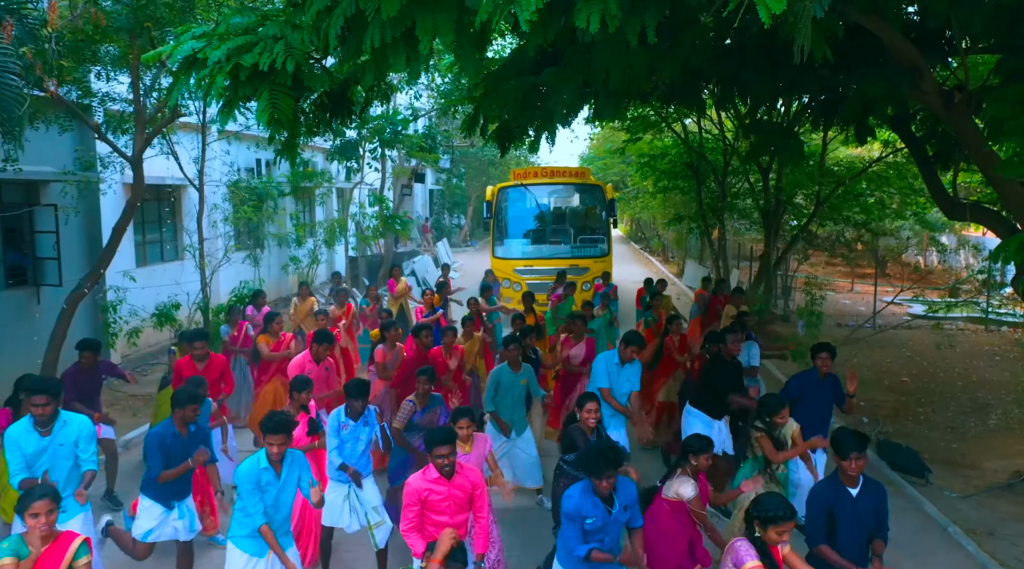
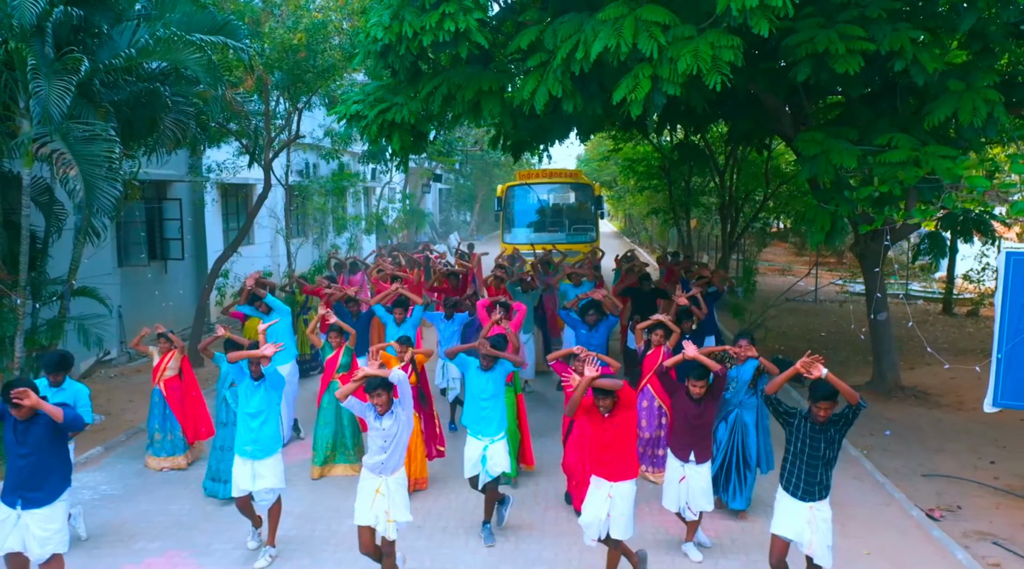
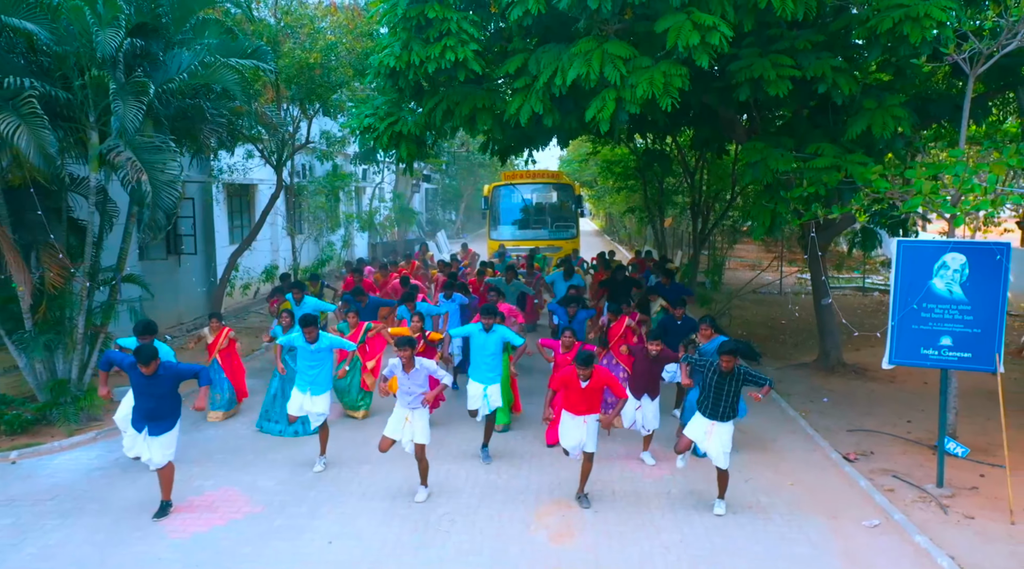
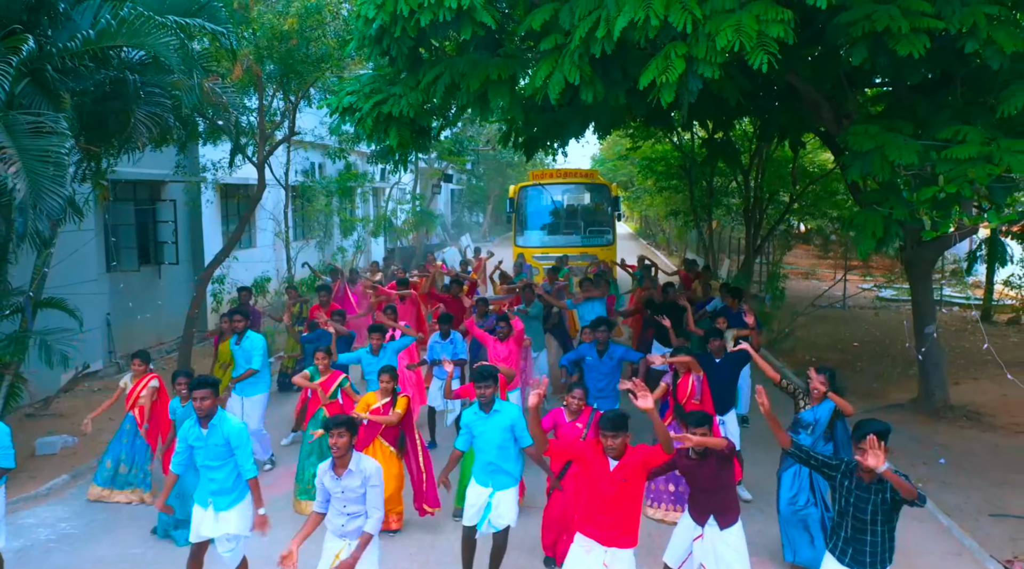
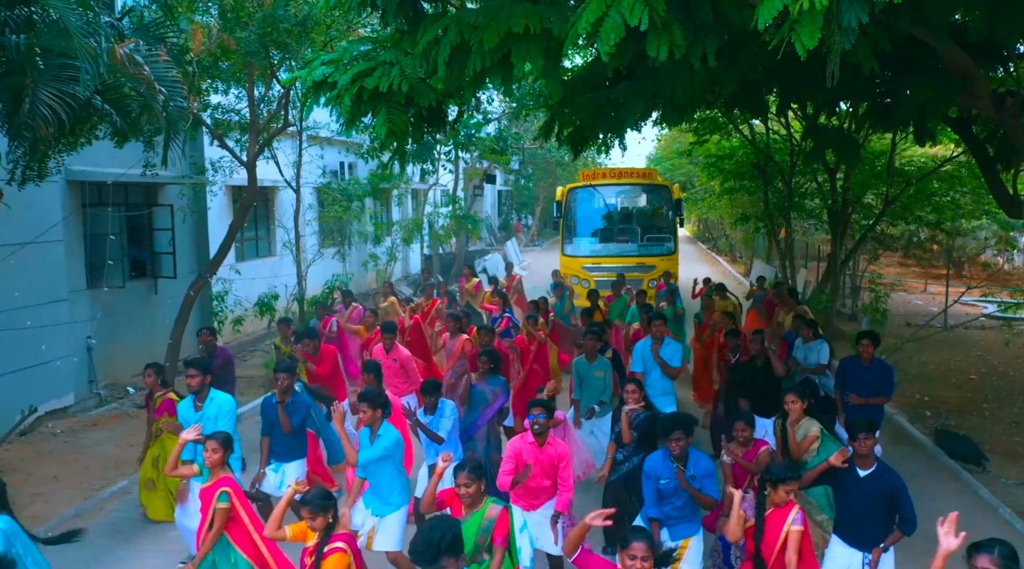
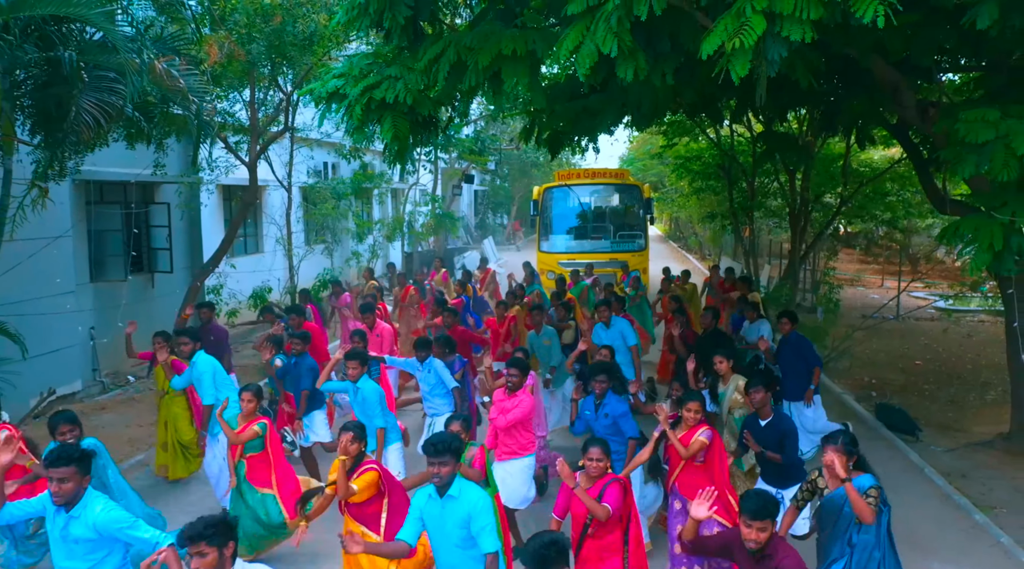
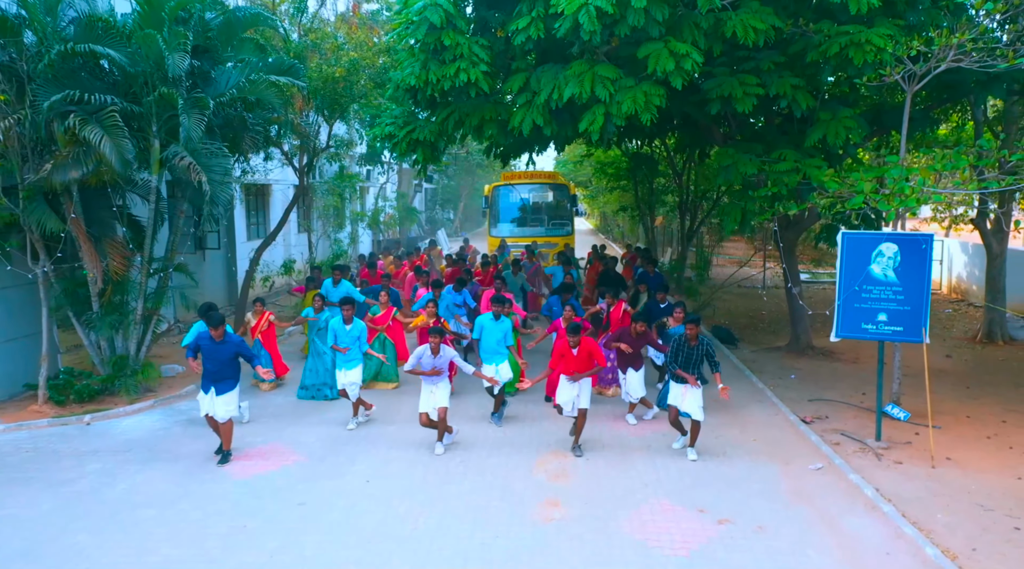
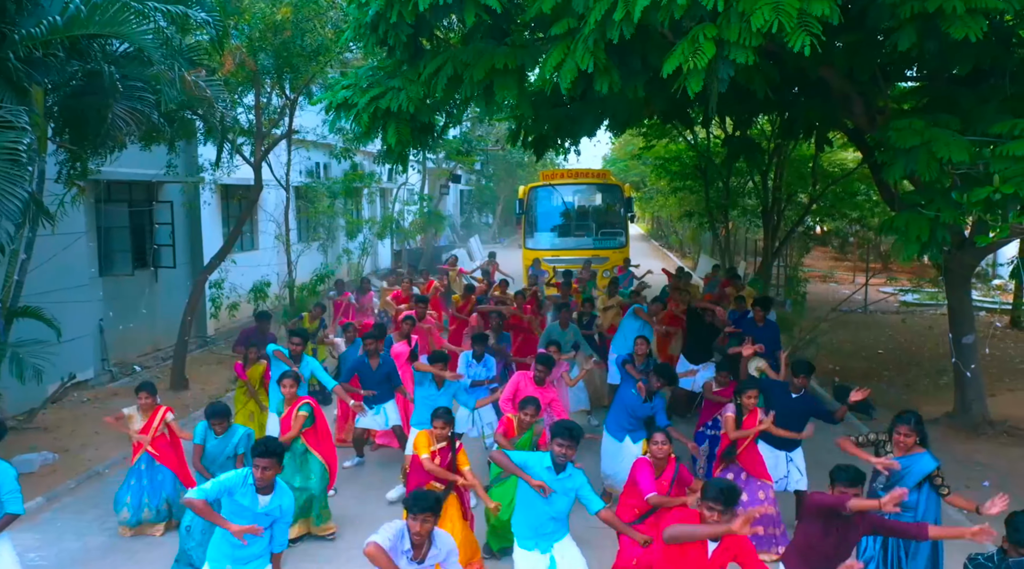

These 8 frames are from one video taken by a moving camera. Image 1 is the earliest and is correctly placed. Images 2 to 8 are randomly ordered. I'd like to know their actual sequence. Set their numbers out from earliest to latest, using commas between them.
5, 6, 8, 4, 2, 3, 7
